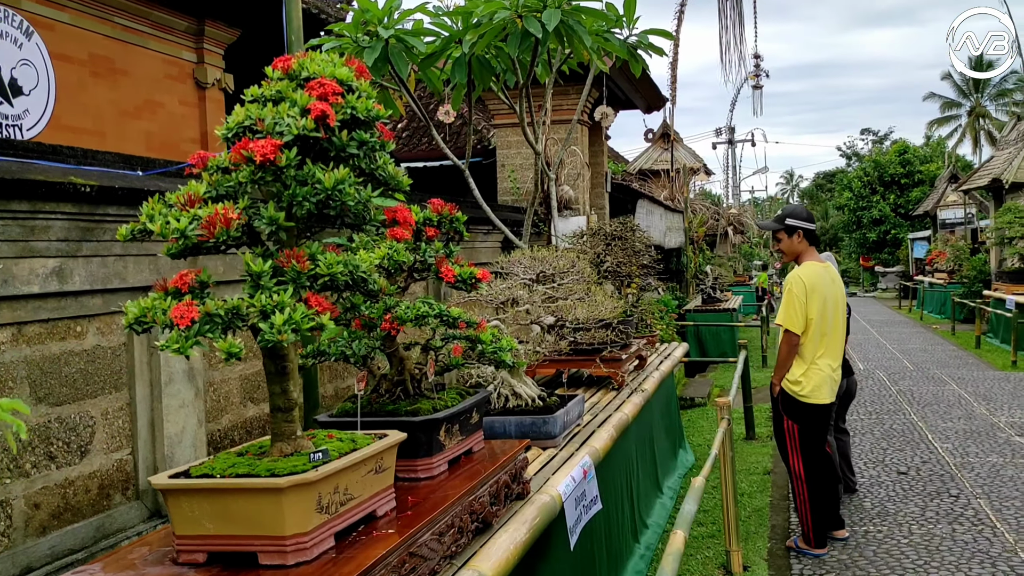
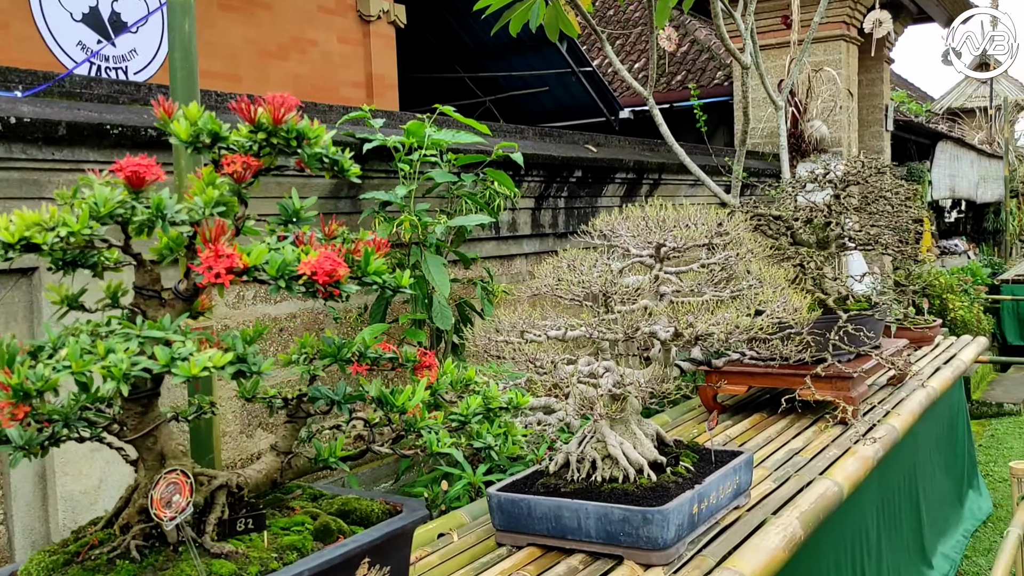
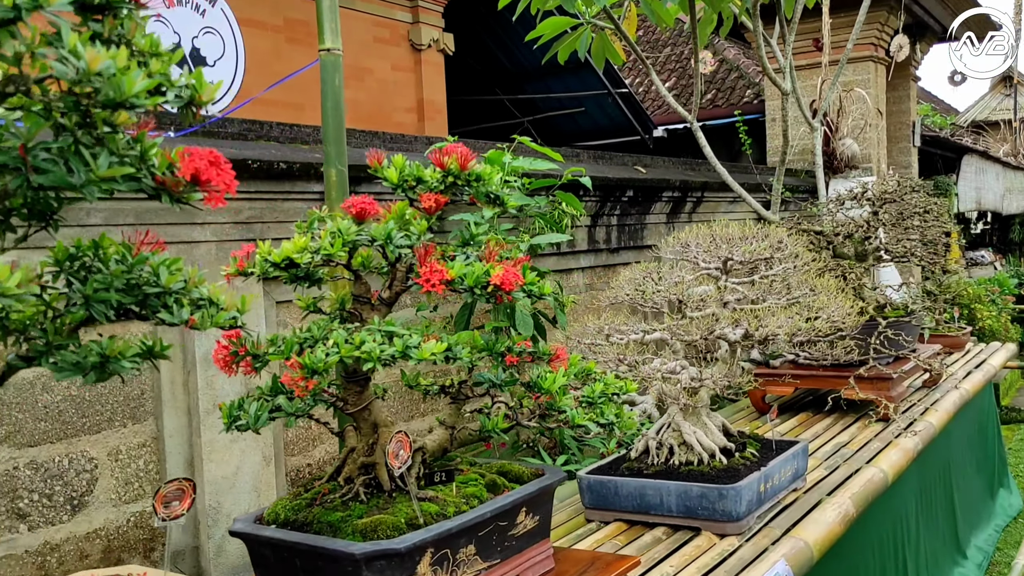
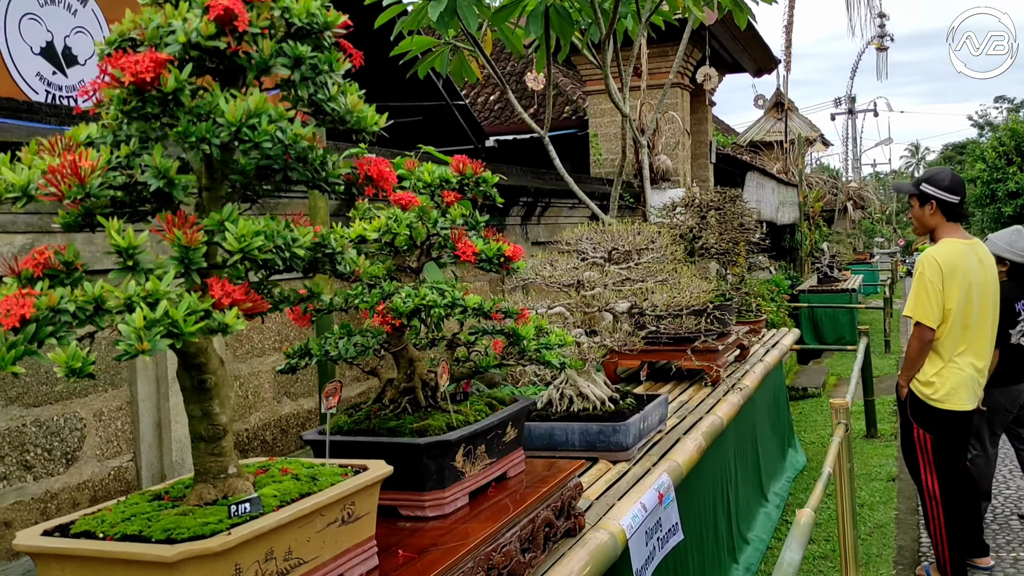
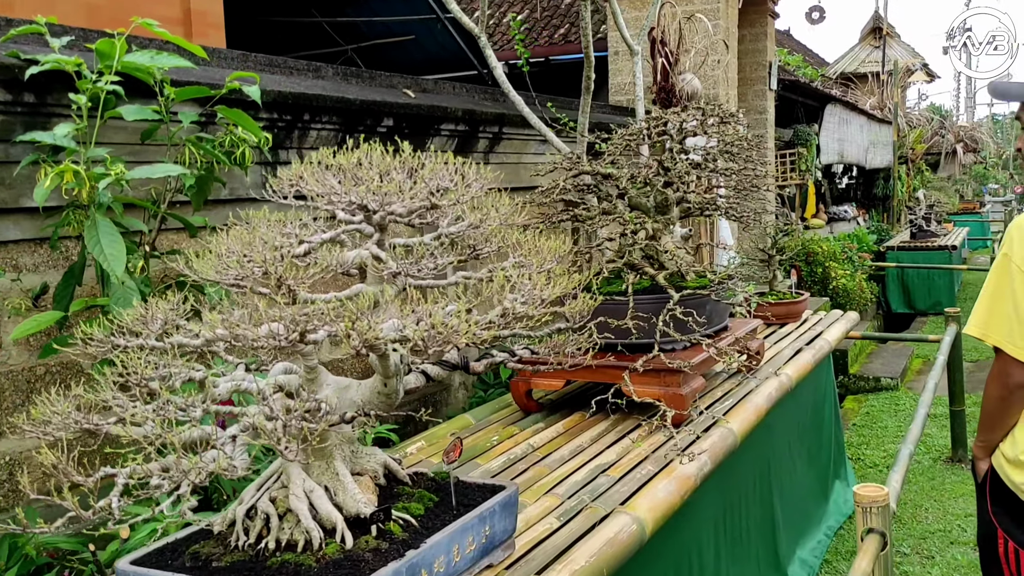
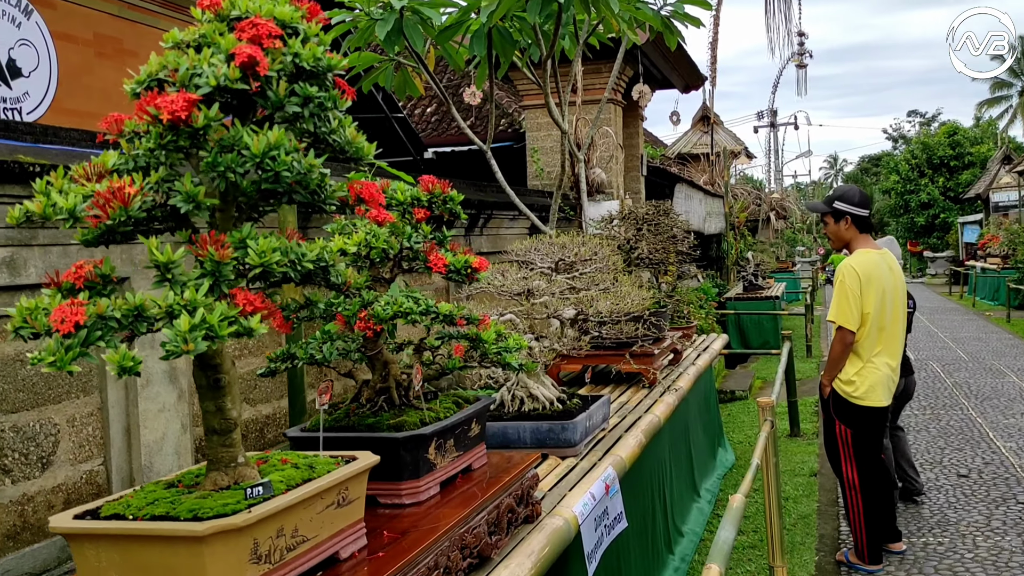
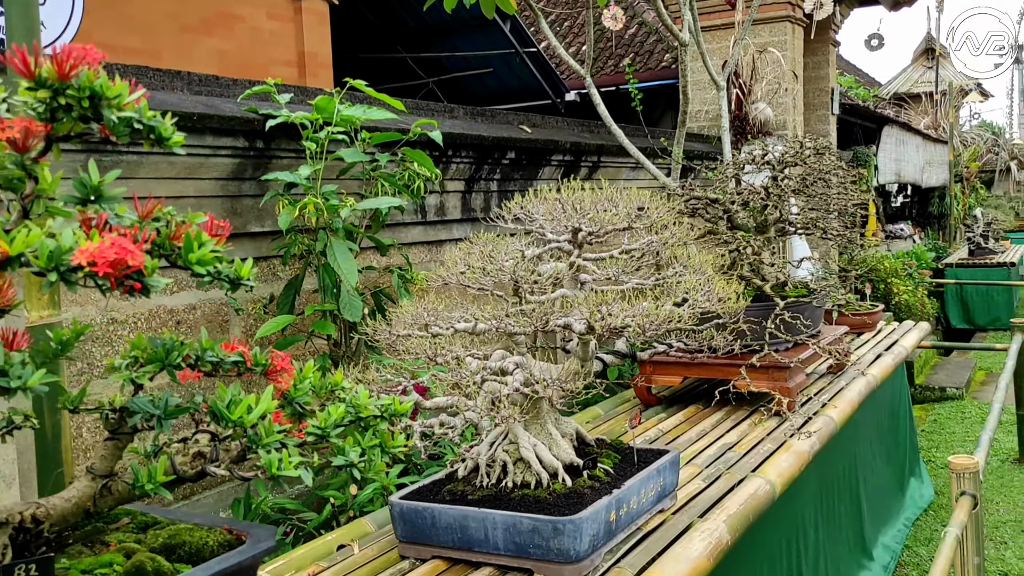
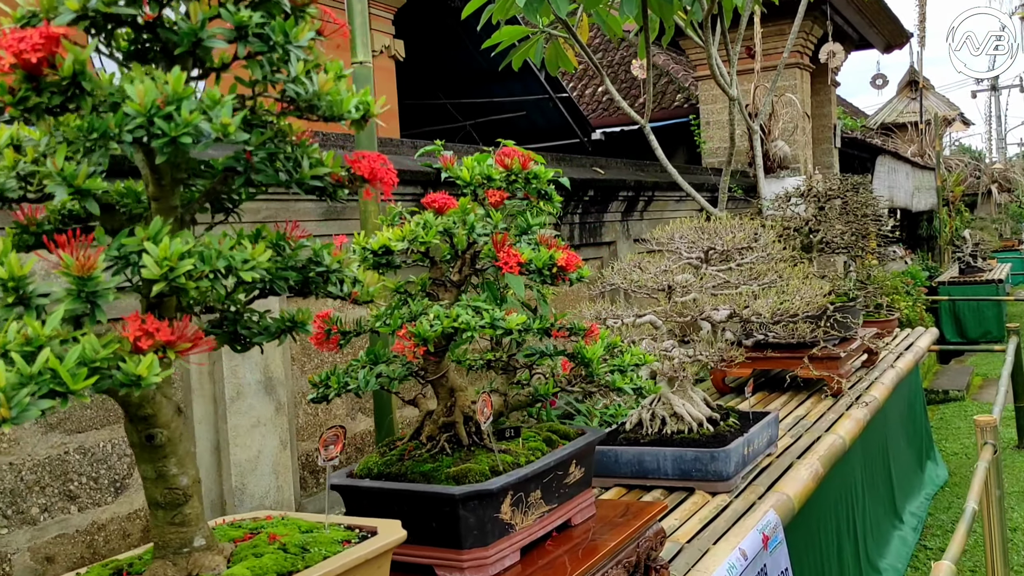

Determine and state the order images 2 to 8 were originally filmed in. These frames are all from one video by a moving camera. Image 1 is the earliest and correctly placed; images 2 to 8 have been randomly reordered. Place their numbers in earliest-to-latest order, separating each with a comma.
6, 4, 8, 3, 2, 7, 5
